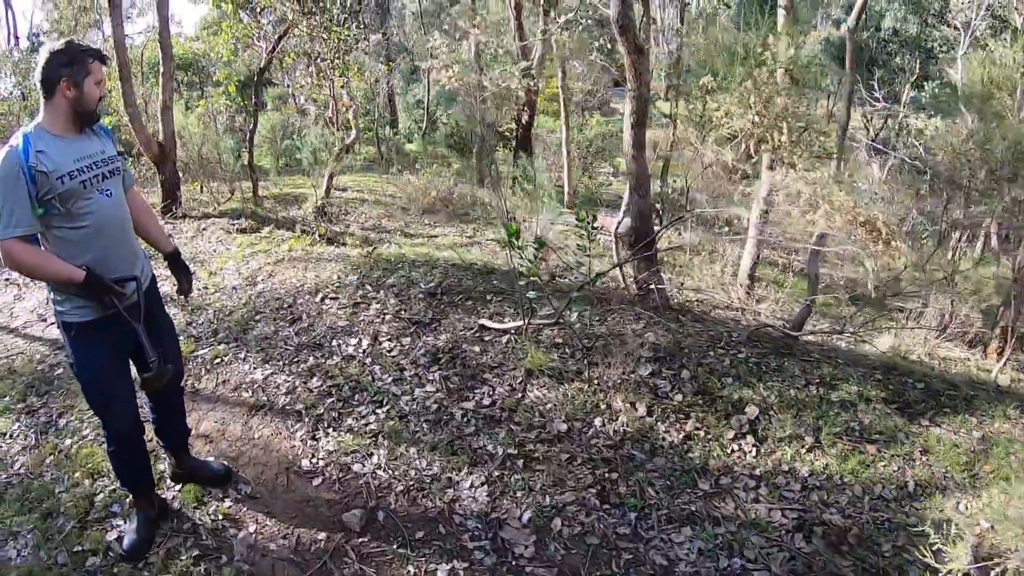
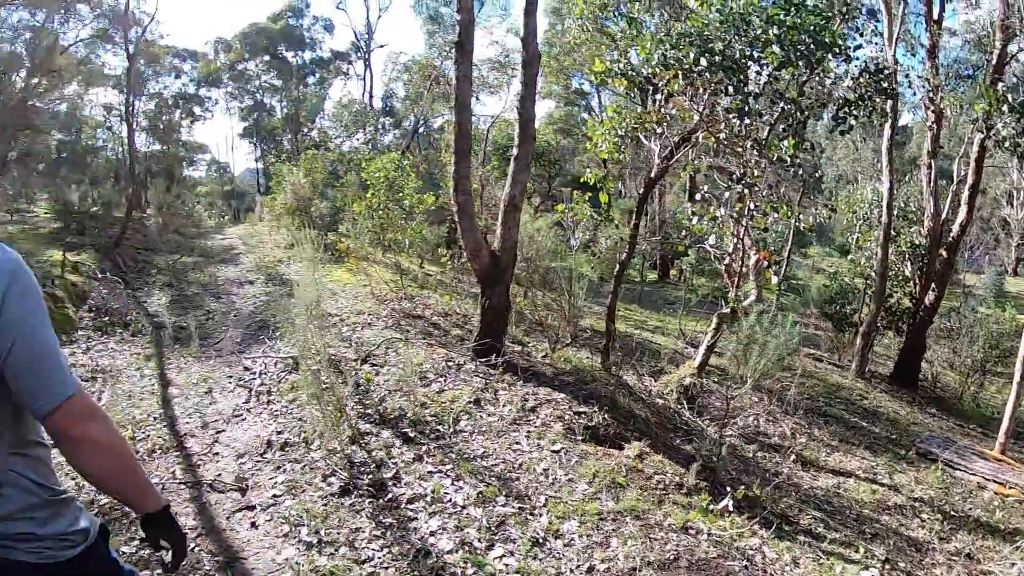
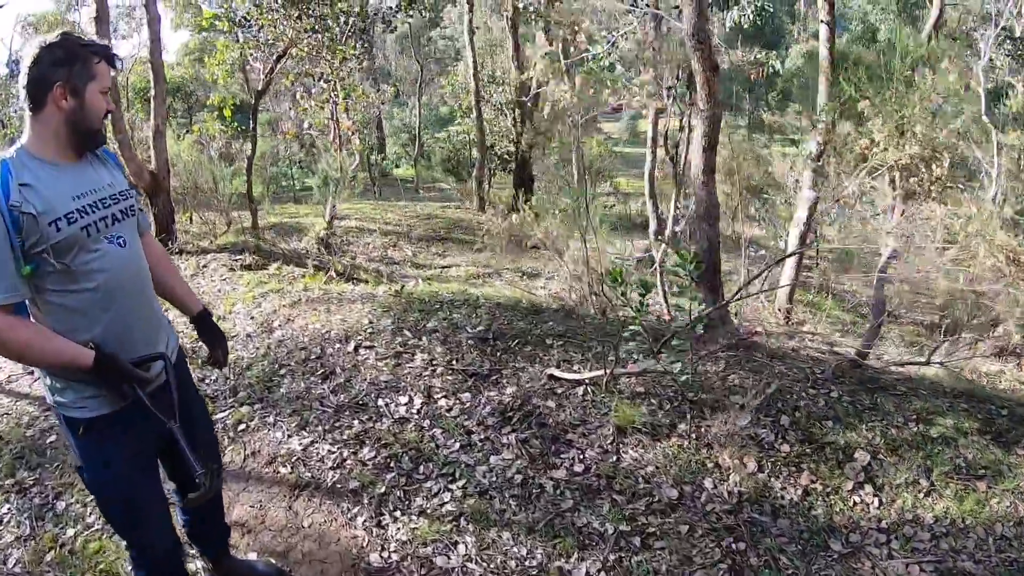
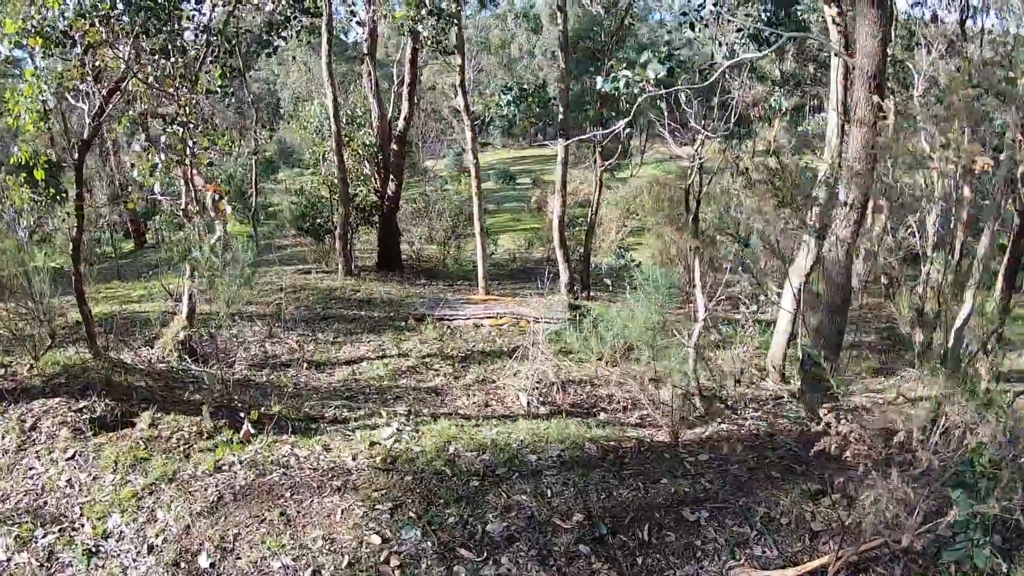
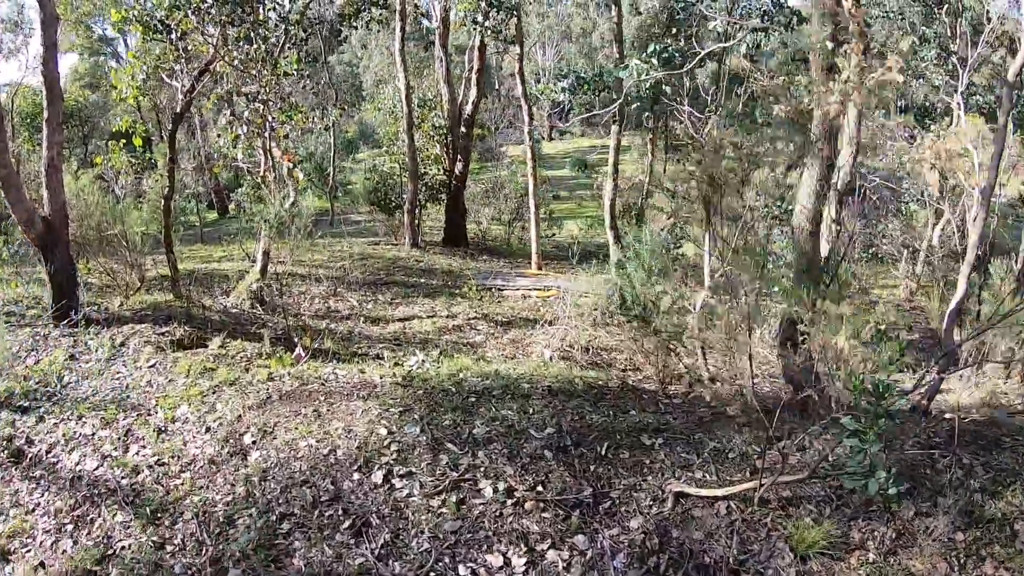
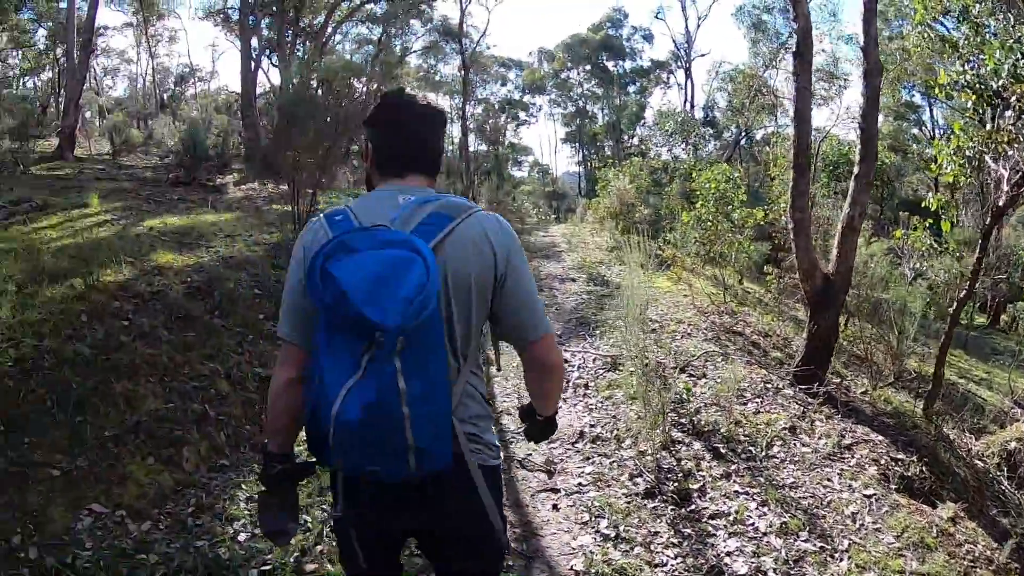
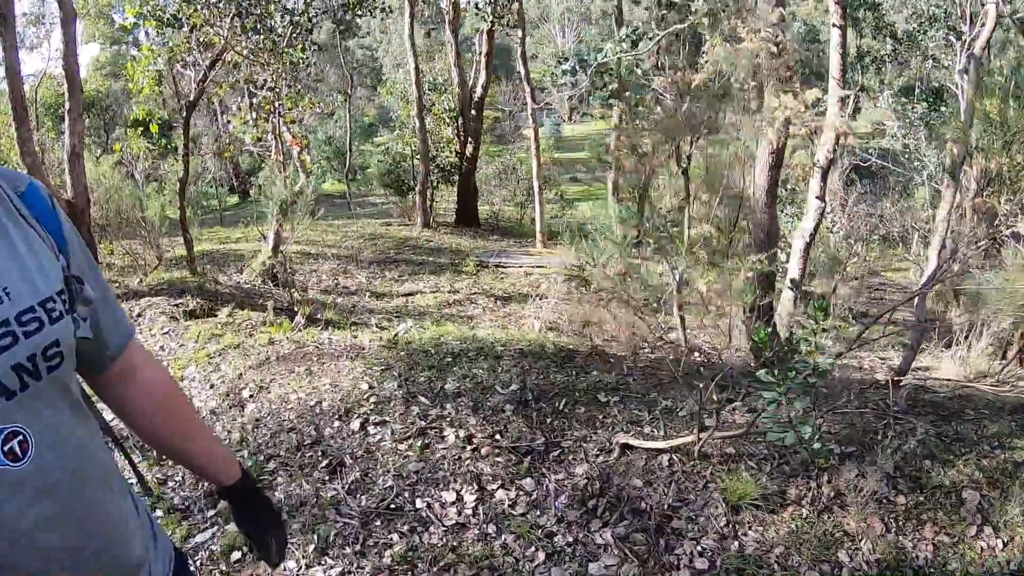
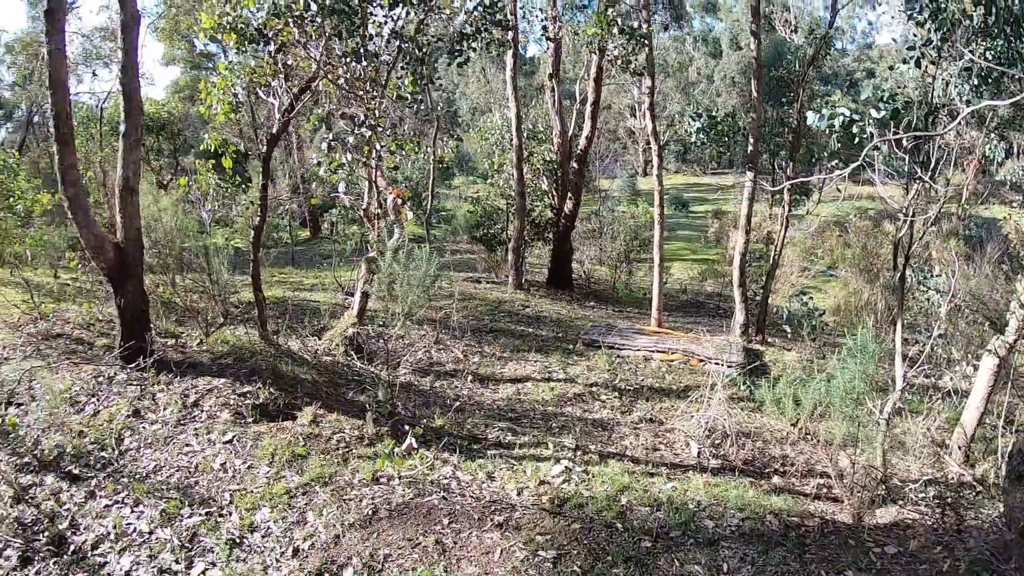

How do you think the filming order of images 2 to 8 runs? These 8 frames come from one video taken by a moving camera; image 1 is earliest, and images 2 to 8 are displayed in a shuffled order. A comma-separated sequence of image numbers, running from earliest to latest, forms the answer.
3, 7, 5, 4, 8, 2, 6
